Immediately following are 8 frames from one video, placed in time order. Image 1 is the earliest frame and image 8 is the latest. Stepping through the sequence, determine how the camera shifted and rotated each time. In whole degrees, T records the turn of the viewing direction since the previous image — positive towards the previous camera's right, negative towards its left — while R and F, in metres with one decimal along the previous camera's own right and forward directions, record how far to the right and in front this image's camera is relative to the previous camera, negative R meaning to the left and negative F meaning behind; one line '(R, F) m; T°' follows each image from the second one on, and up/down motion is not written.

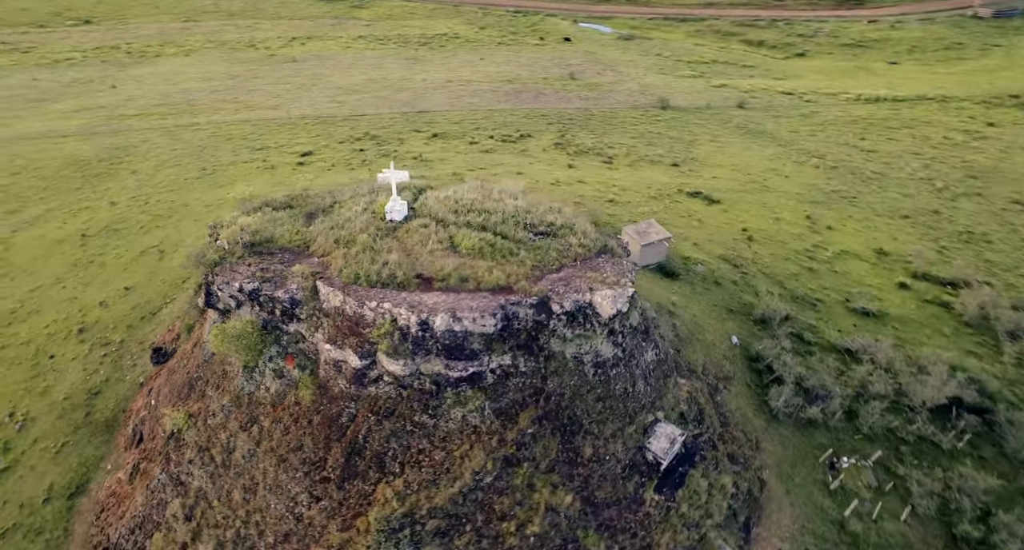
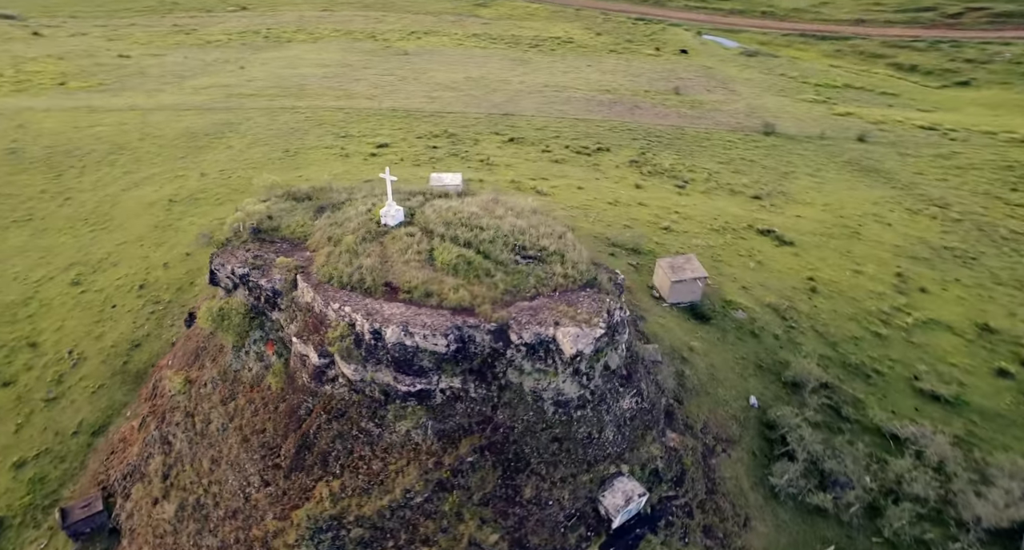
(+2.7, +0.6) m; -10°
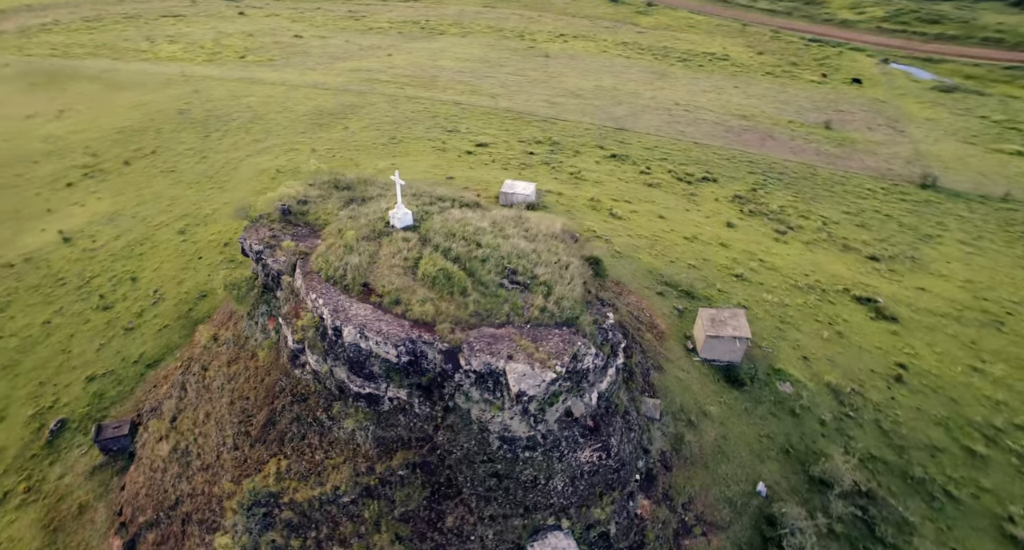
(+3.2, +0.7) m; -13°
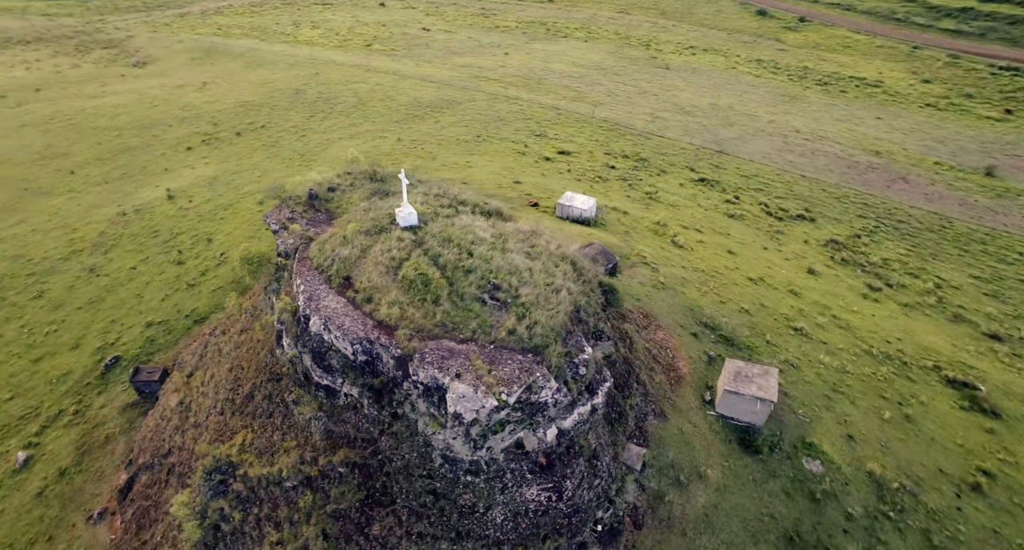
(+2.8, +0.8) m; -11°
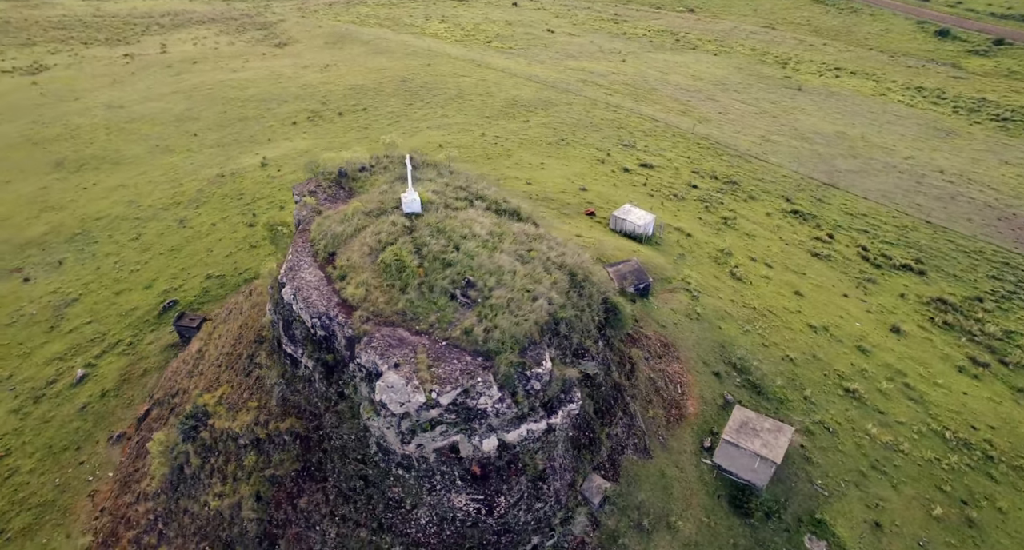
(+3.0, +0.7) m; -11°
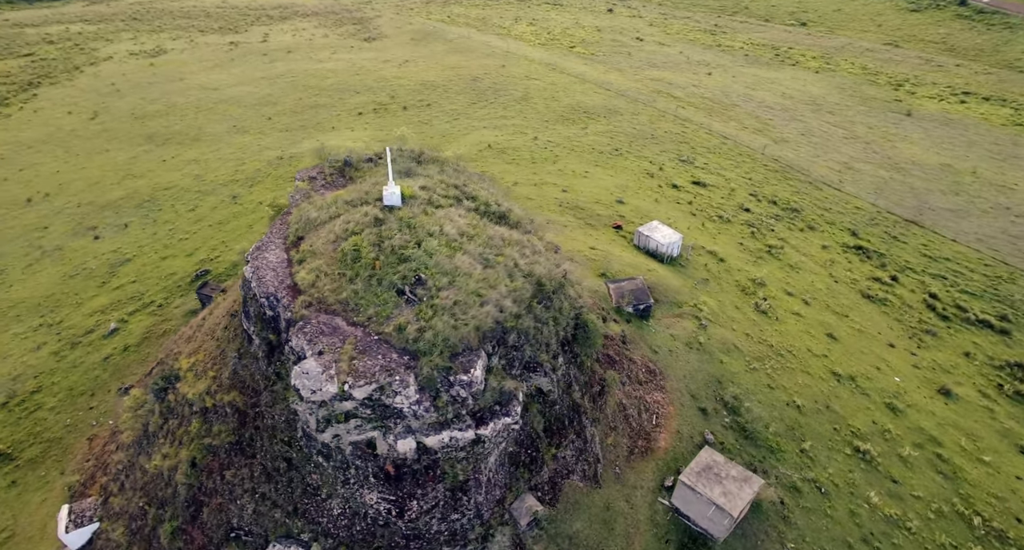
(+3.0, +0.5) m; -8°
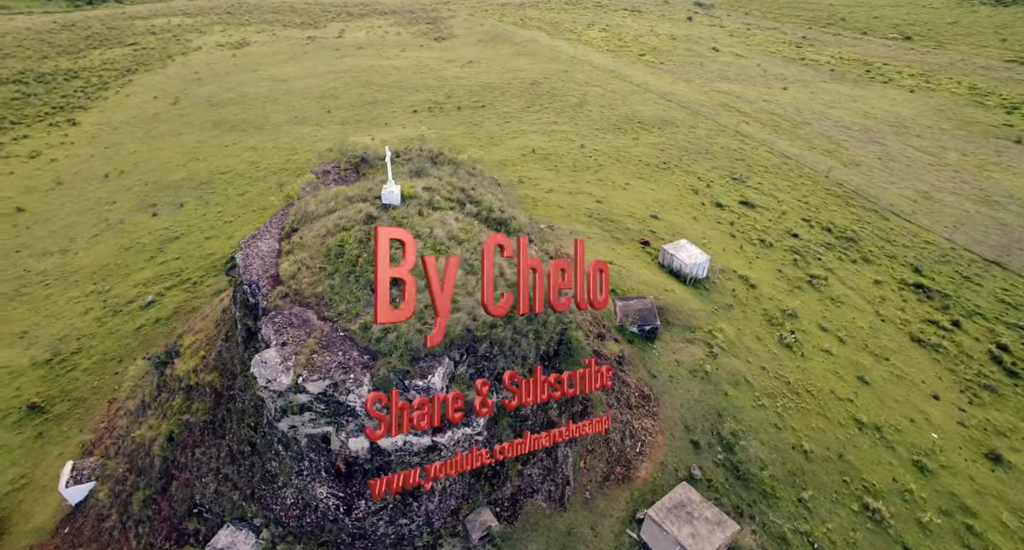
(+2.0, +0.3) m; -7°
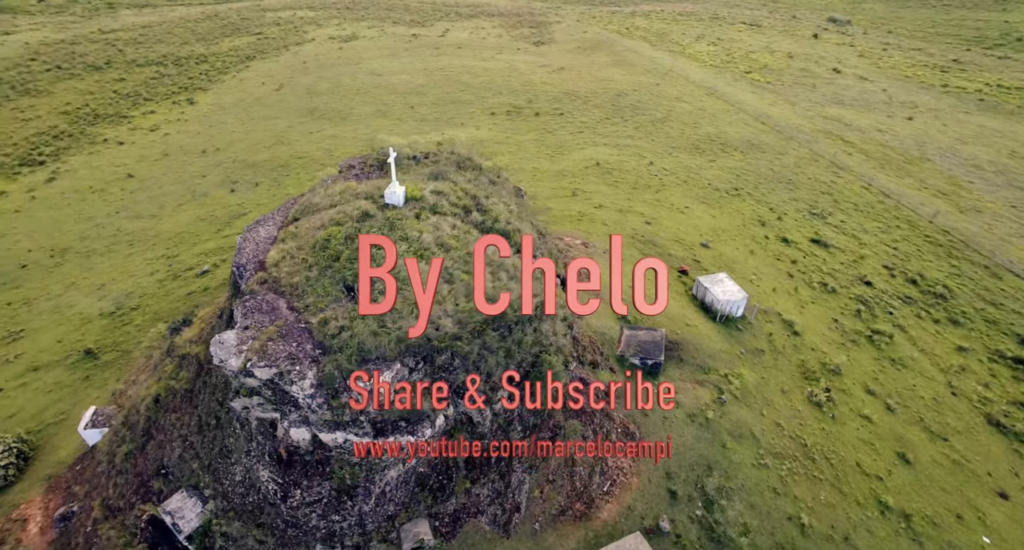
(+2.8, +0.5) m; -10°
